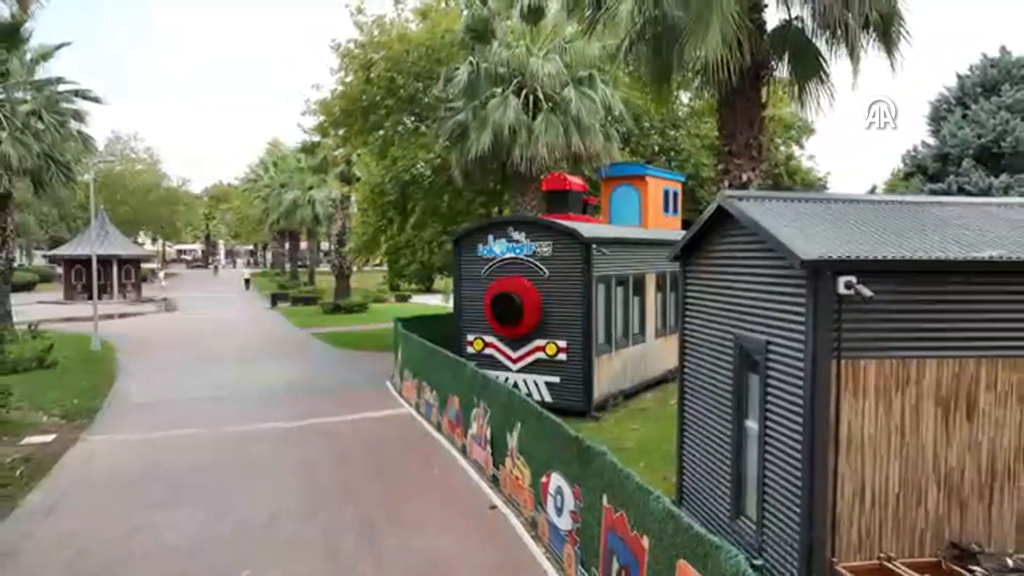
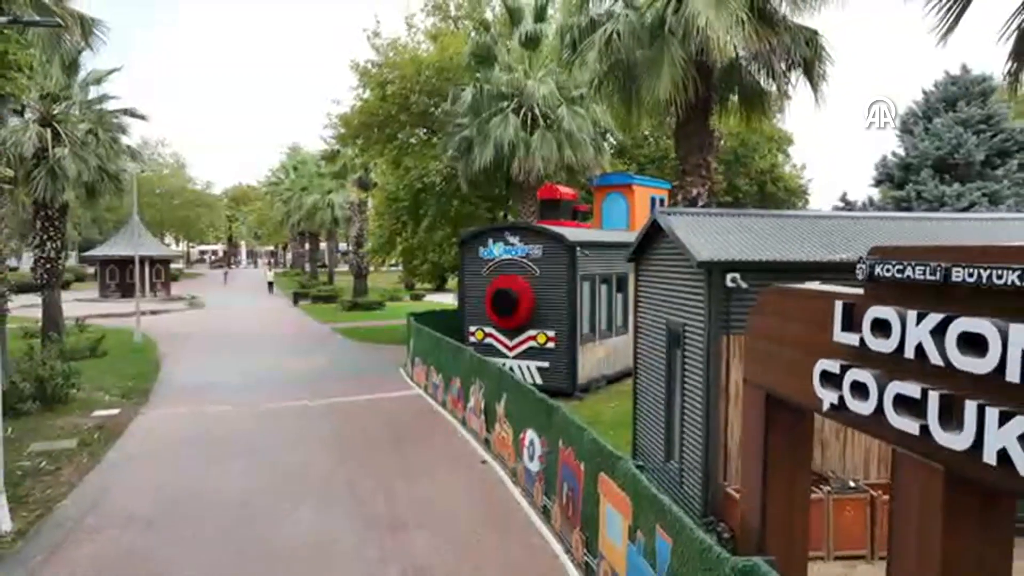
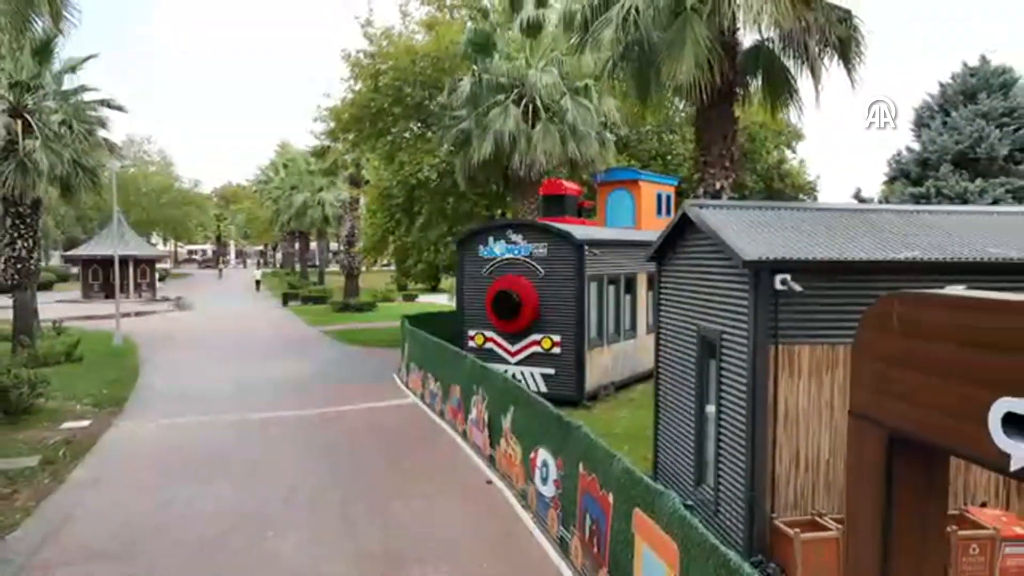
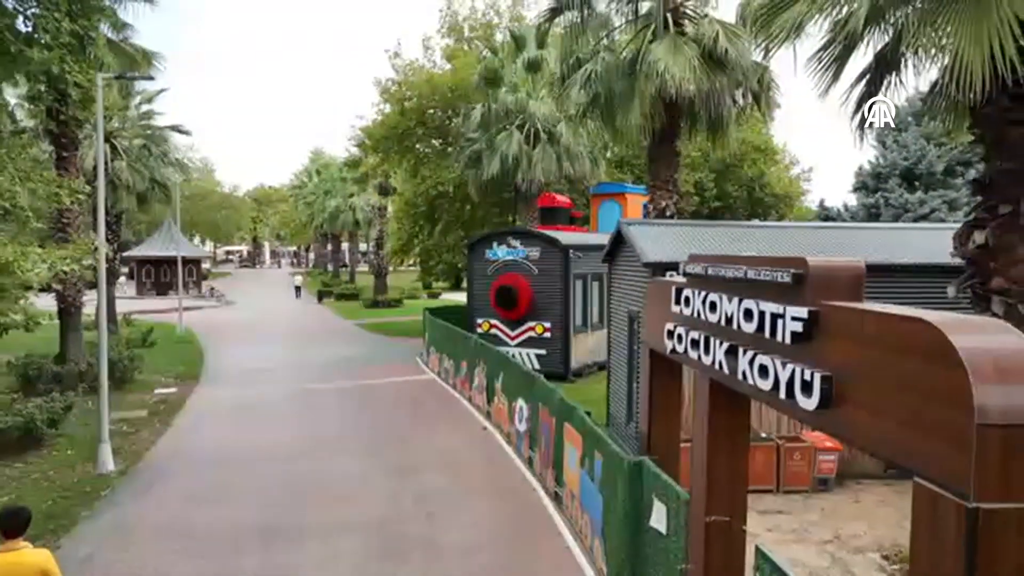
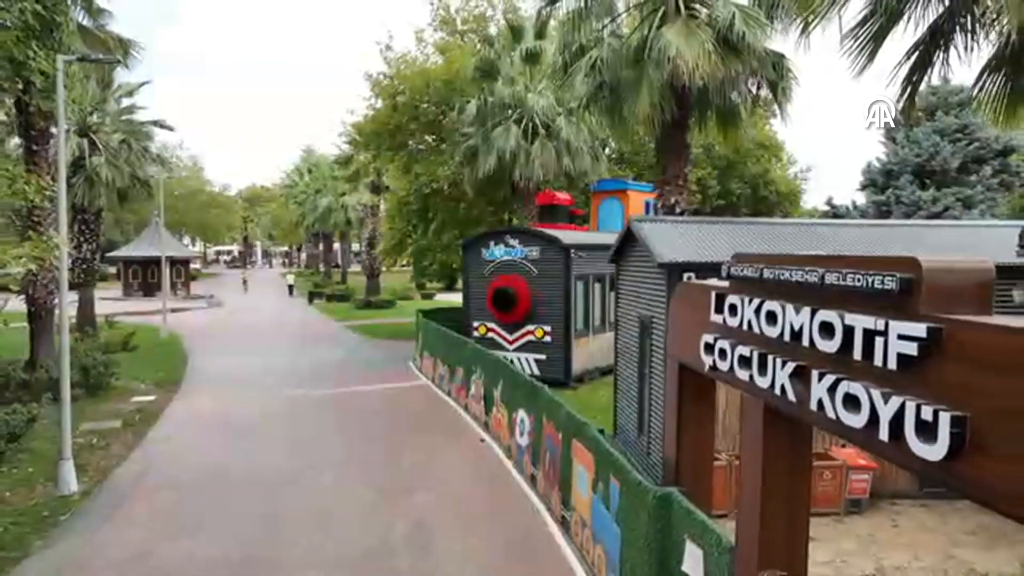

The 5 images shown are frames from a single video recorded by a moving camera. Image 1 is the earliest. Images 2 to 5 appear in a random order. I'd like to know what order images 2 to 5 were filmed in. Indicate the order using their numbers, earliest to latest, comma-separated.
3, 2, 5, 4
